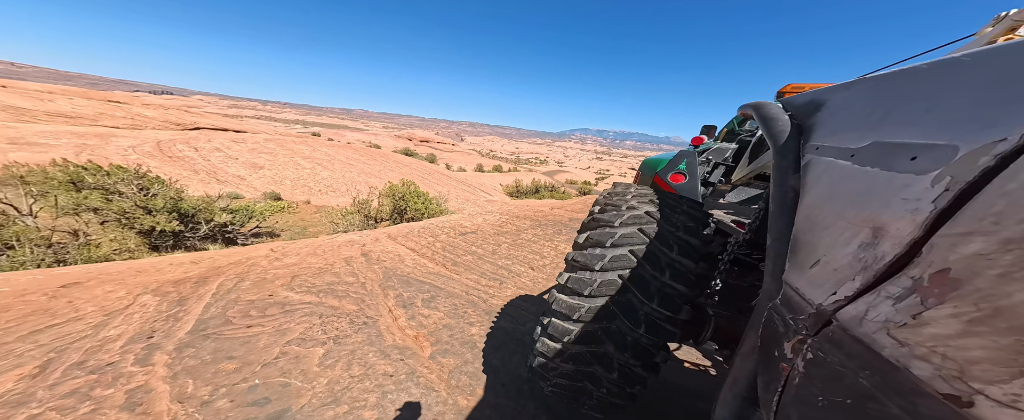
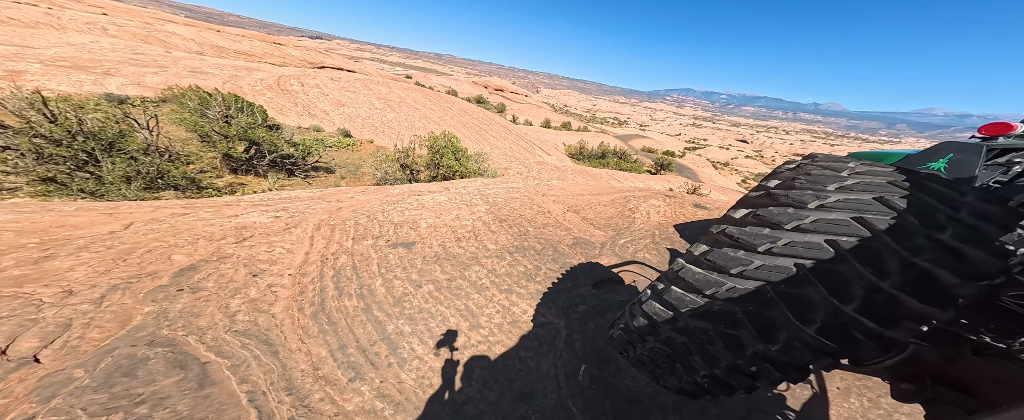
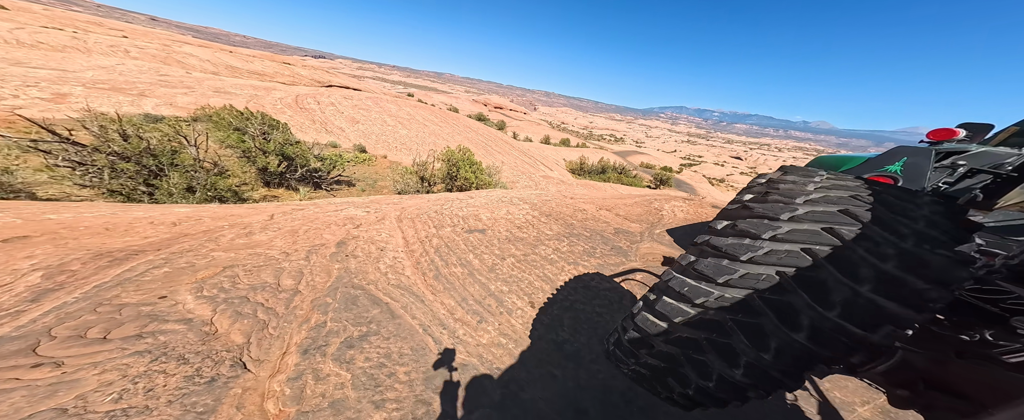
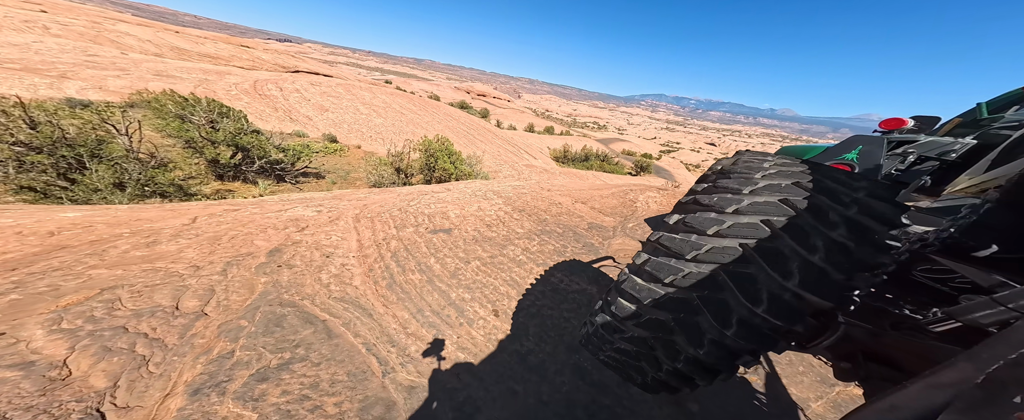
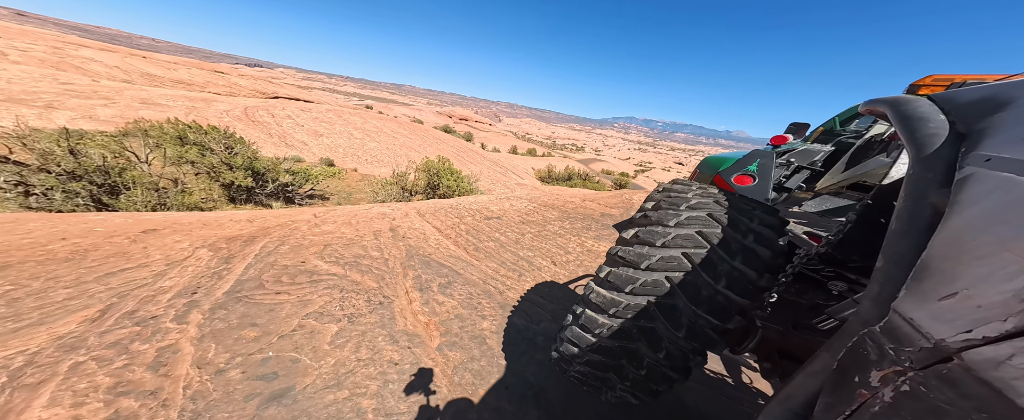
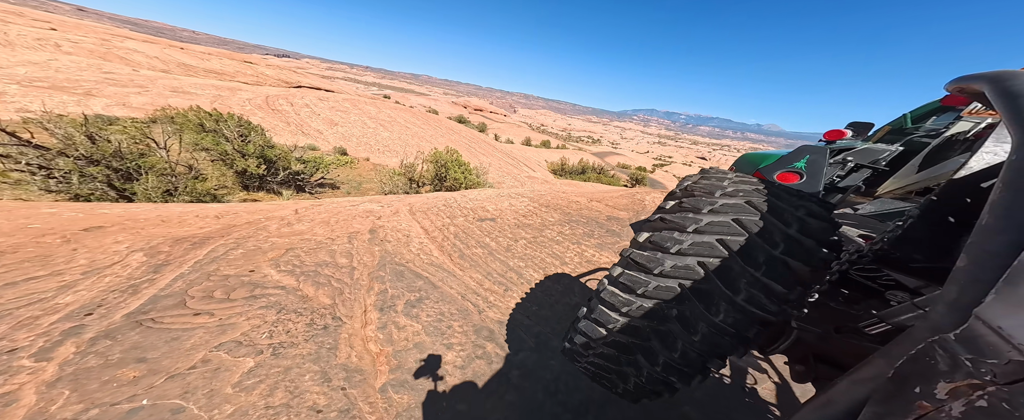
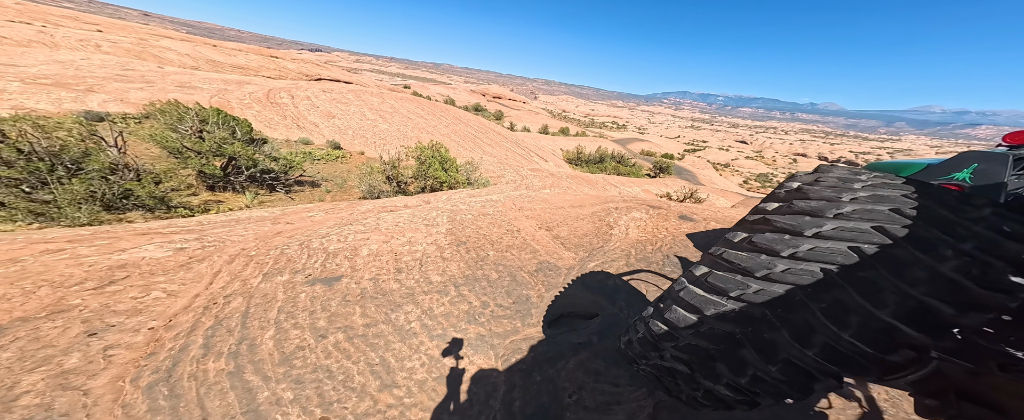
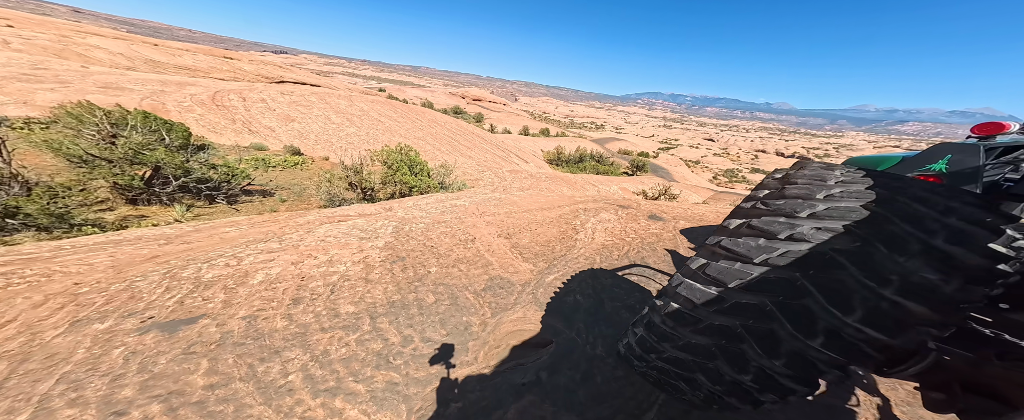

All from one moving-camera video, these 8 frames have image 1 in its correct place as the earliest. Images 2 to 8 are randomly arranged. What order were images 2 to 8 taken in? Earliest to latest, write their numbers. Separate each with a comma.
5, 6, 3, 4, 2, 7, 8
